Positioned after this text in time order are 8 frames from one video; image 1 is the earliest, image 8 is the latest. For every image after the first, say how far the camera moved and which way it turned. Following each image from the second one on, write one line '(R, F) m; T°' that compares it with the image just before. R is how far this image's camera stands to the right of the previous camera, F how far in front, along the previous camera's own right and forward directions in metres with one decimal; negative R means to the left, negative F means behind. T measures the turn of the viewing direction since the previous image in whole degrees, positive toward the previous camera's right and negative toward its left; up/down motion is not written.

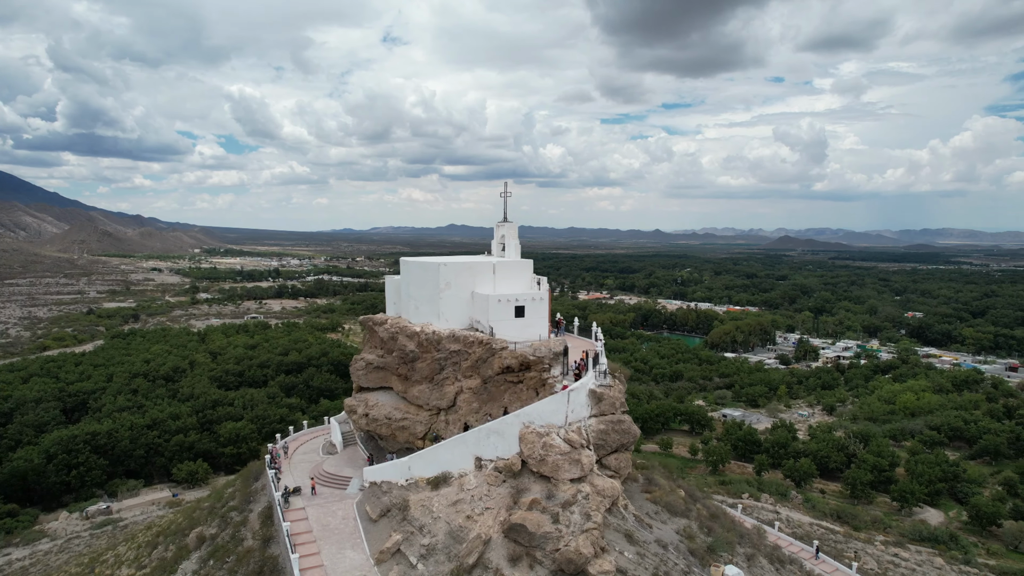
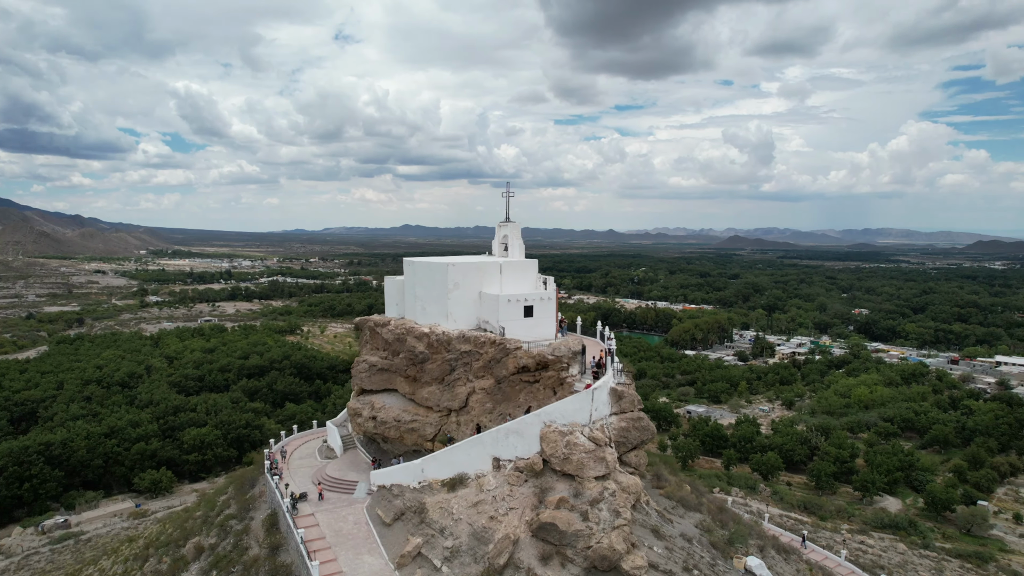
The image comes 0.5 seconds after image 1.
(-1.1, 0.0) m; +4°
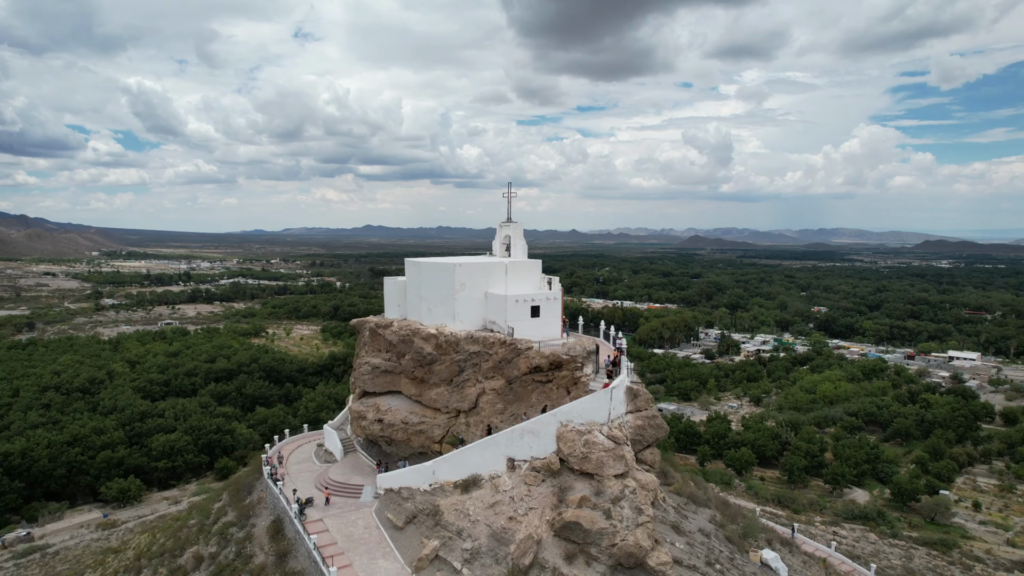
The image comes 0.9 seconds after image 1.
(-0.9, 0.0) m; +3°
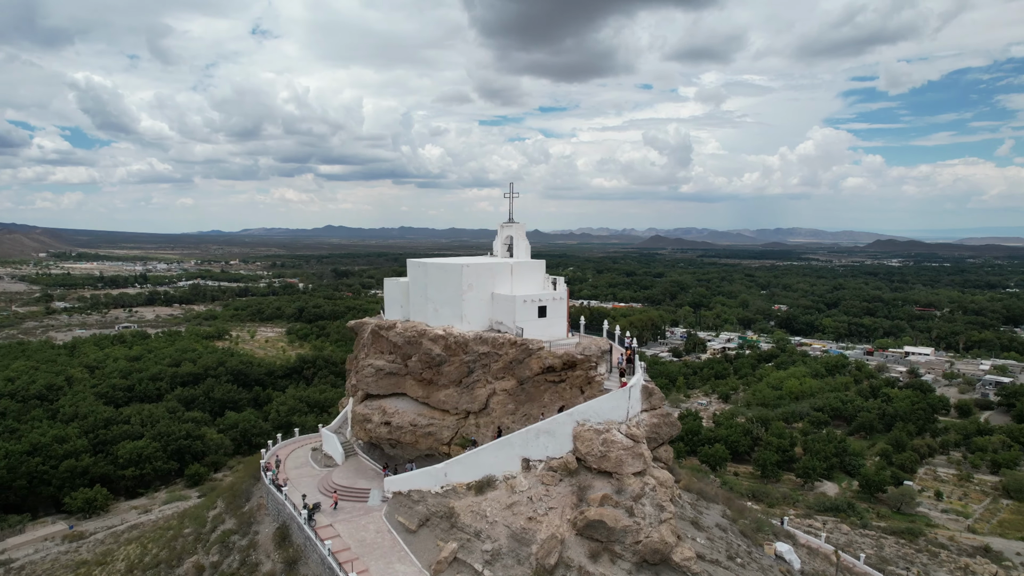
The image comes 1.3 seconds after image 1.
(-0.9, 0.0) m; +3°
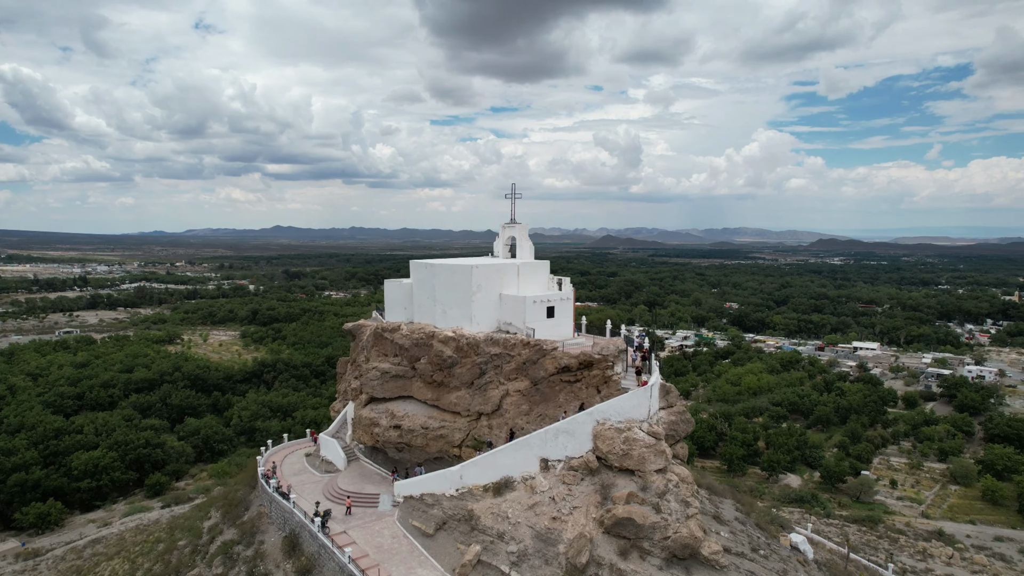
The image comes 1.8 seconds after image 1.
(-1.1, 0.0) m; +4°
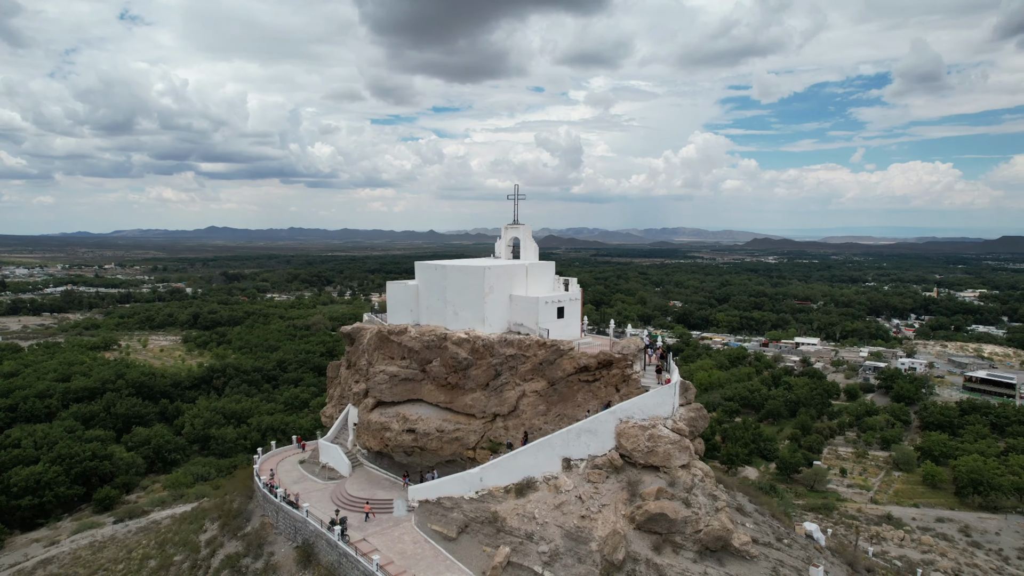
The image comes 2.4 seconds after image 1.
(-1.3, 0.0) m; +5°
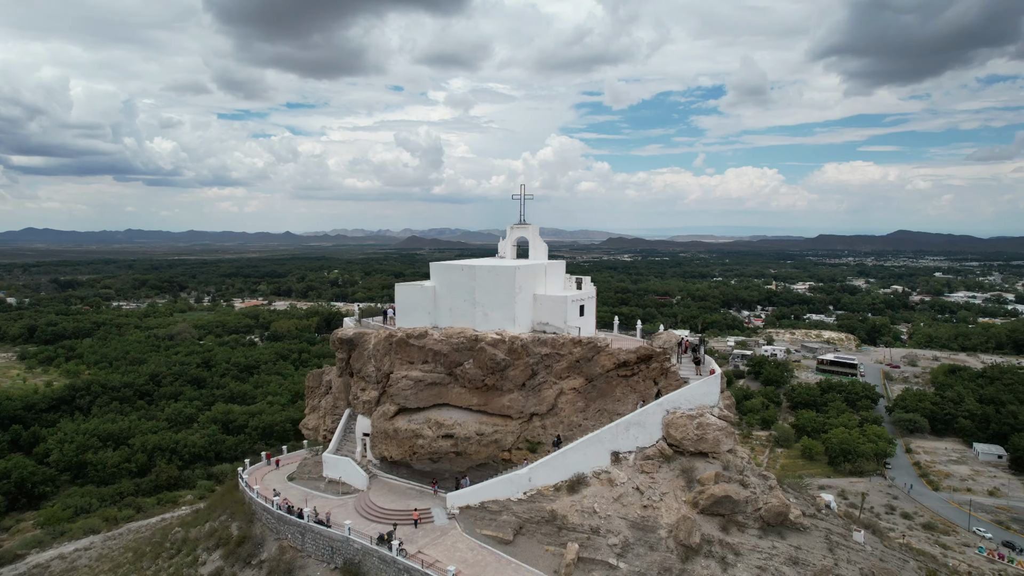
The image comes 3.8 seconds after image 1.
(-3.2, +0.3) m; +12°
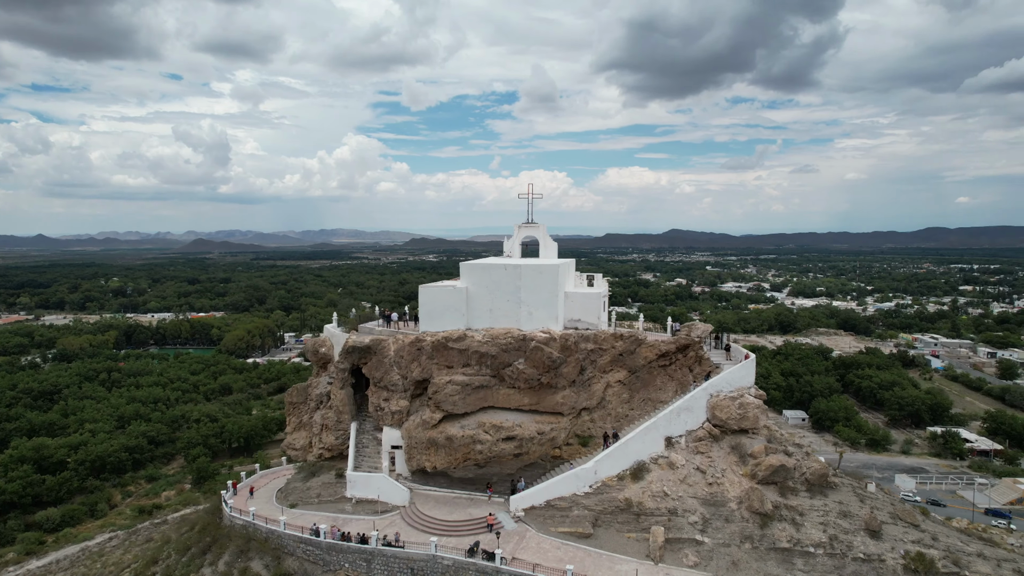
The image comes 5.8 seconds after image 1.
(-4.5, +0.7) m; +17°
